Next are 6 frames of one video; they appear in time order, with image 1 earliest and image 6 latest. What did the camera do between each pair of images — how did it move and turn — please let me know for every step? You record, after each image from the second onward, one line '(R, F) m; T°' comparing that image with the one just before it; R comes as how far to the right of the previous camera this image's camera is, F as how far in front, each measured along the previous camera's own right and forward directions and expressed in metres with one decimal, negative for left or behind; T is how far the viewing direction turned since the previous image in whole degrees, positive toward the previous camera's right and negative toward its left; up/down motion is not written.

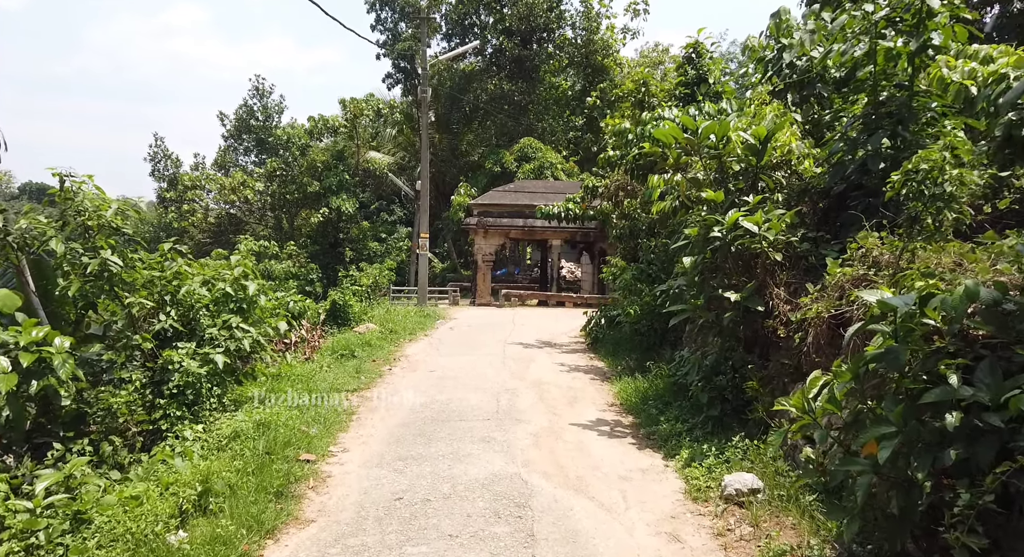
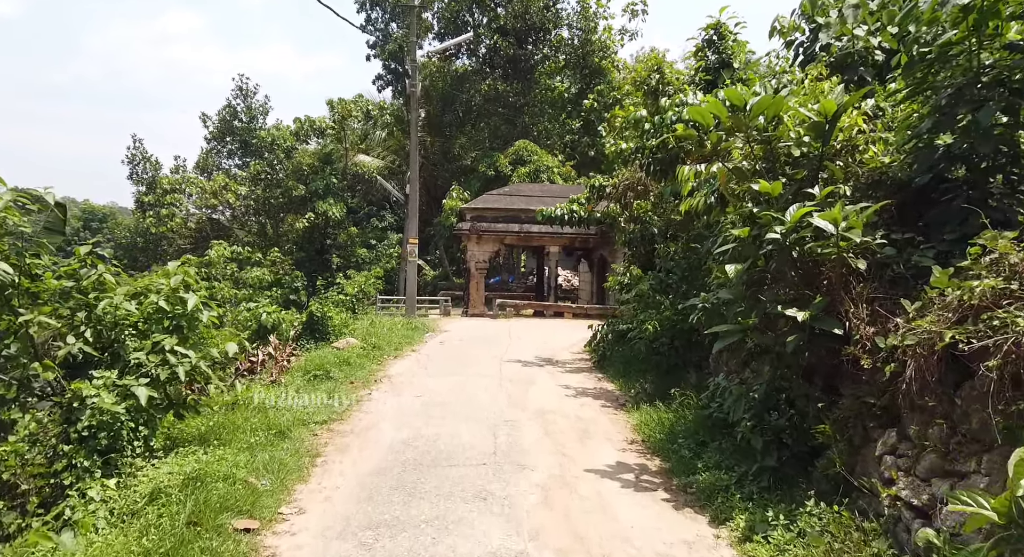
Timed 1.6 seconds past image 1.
(-0.1, +1.3) m; +1°
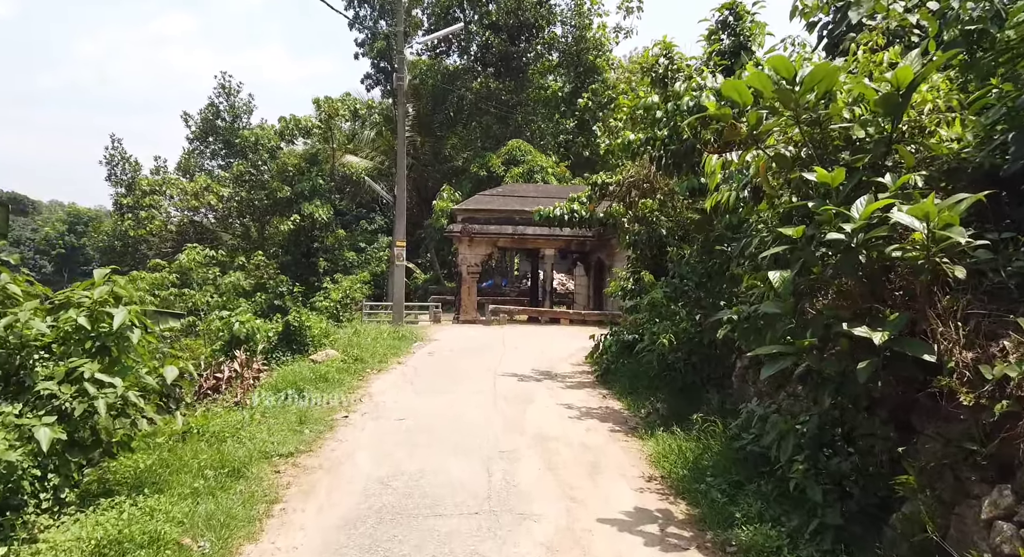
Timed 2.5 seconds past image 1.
(0.0, +1.0) m; +1°
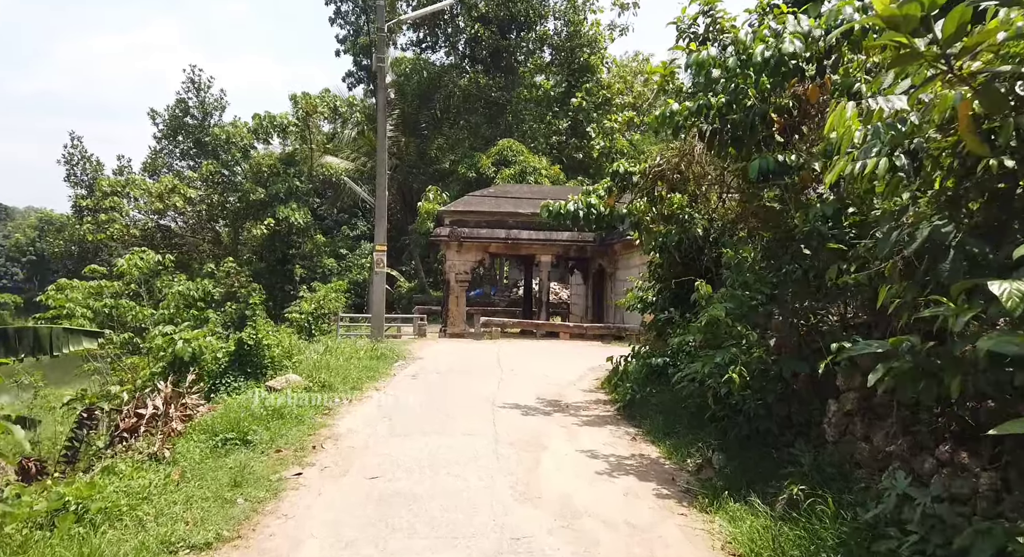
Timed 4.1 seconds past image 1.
(-0.2, +1.9) m; +1°
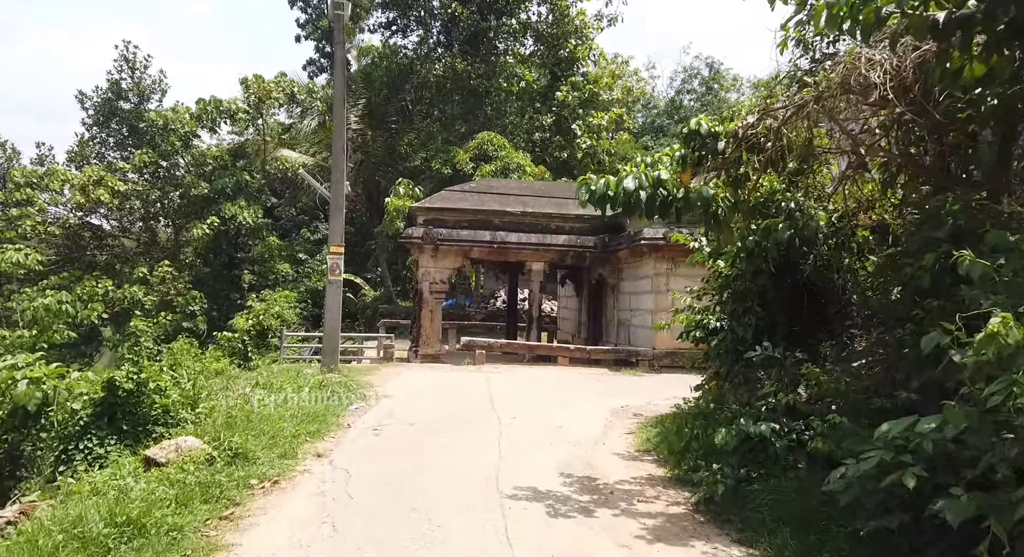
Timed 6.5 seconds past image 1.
(-0.4, +3.0) m; +3°
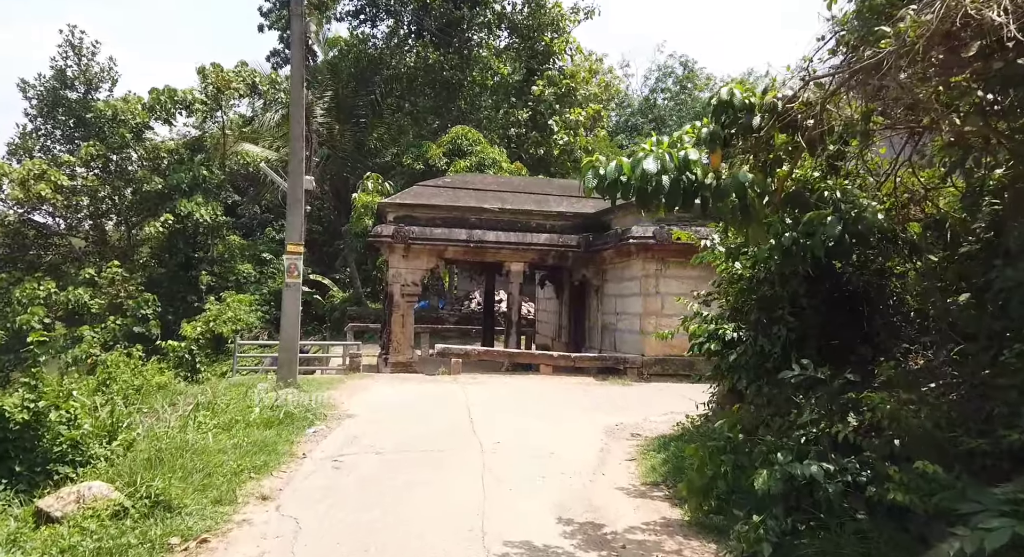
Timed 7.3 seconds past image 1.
(-0.1, +1.1) m; +2°
